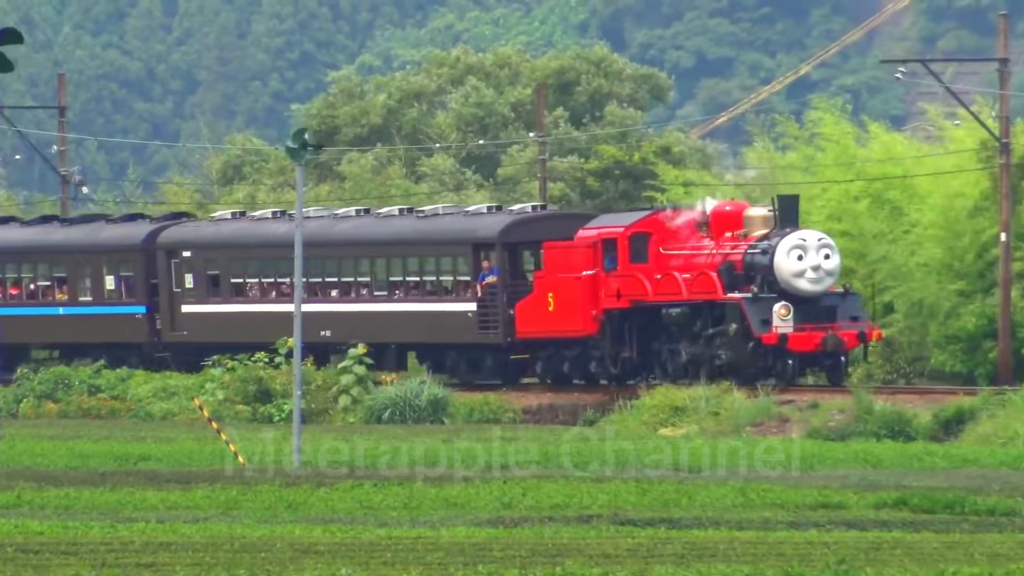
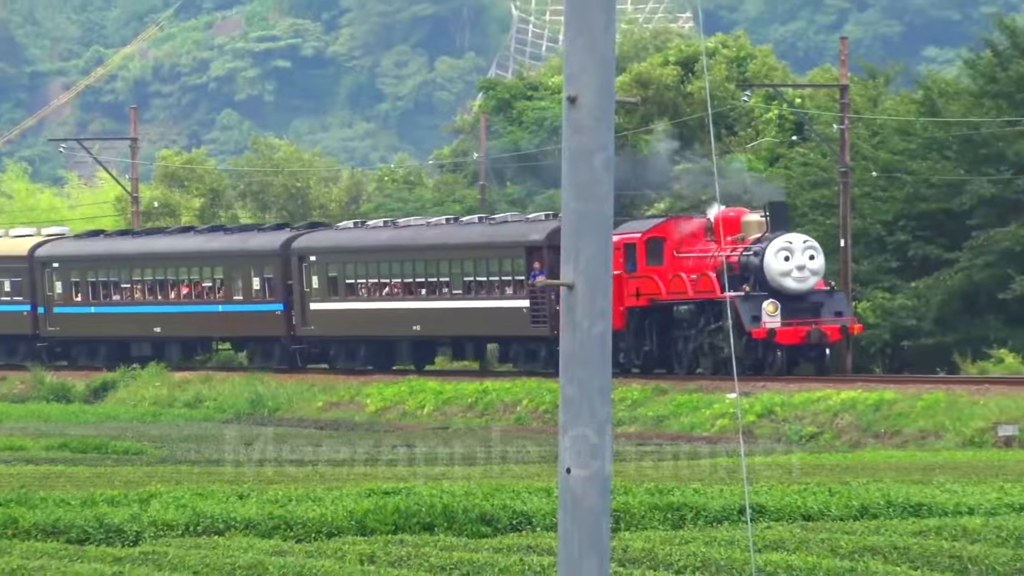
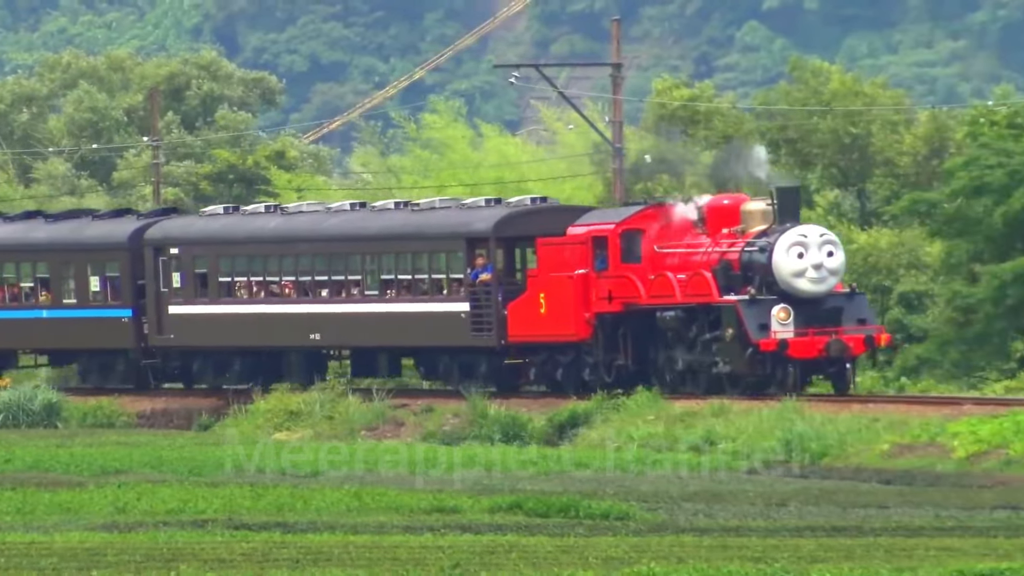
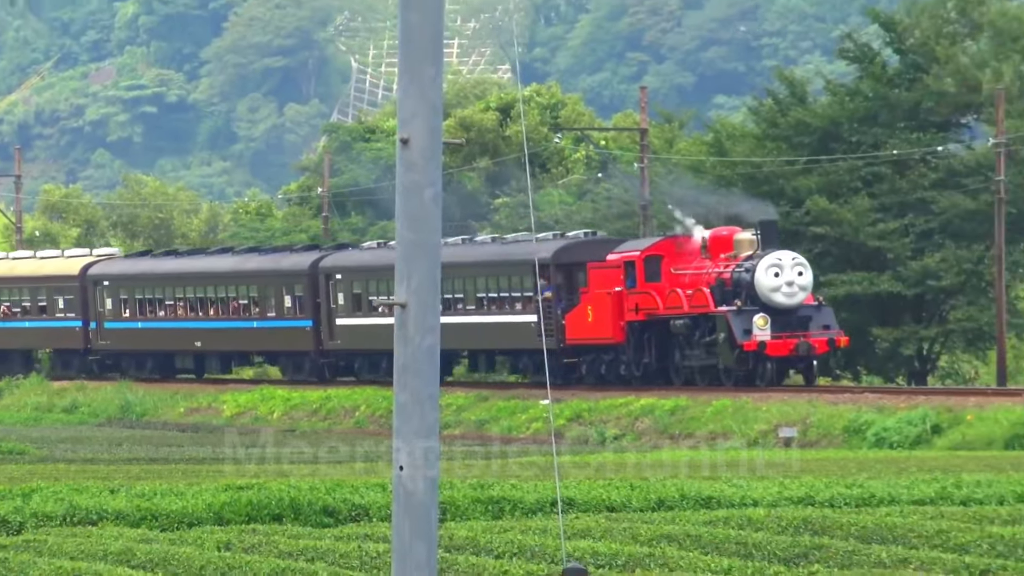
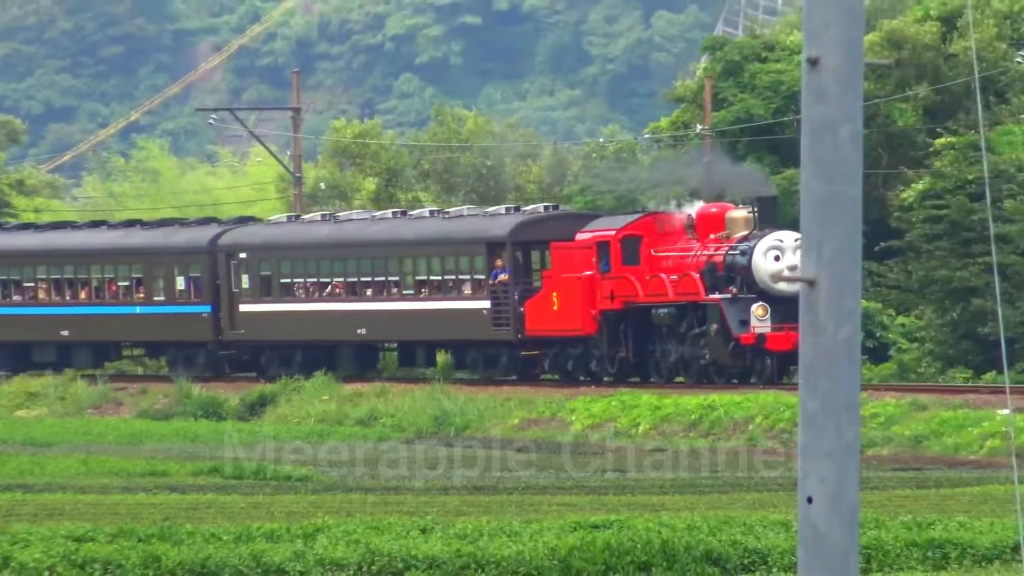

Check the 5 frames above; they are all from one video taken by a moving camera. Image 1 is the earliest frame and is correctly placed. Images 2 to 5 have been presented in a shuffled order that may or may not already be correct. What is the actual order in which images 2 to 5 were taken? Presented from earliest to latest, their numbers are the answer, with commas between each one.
3, 5, 2, 4
